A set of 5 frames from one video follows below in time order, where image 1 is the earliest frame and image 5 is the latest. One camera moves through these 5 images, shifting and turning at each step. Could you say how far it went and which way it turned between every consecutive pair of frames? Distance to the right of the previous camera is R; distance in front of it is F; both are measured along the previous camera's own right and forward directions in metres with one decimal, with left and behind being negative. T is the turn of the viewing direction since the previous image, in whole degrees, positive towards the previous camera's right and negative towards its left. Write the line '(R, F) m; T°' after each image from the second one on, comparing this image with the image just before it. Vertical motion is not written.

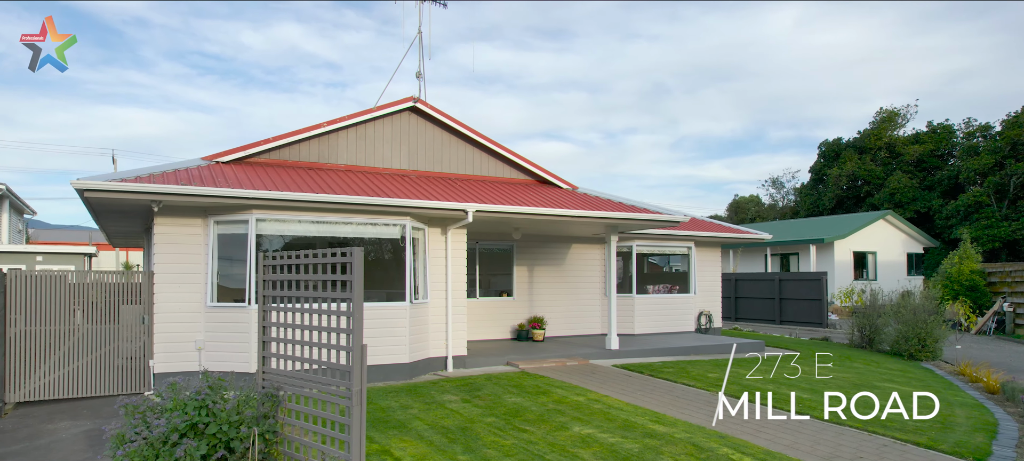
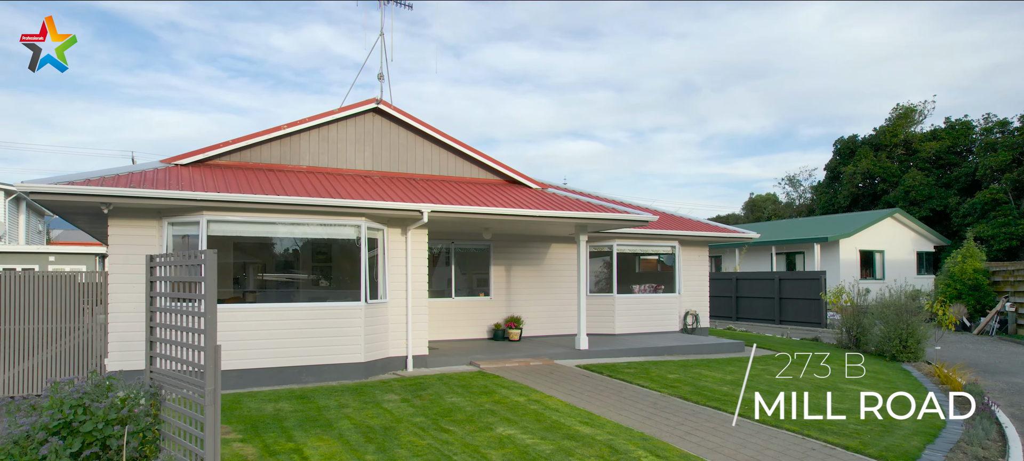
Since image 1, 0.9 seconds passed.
(+1.0, 0.0) m; -2°
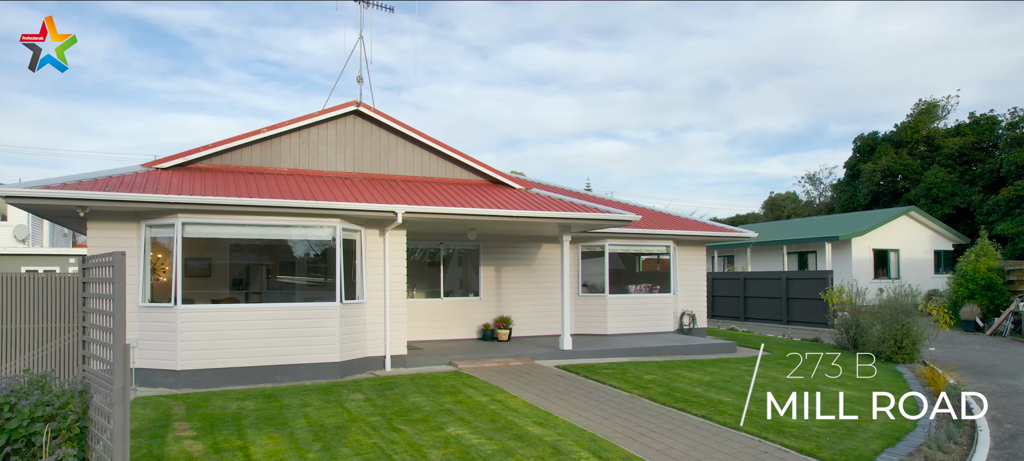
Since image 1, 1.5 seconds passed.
(+0.7, 0.0) m; -2°
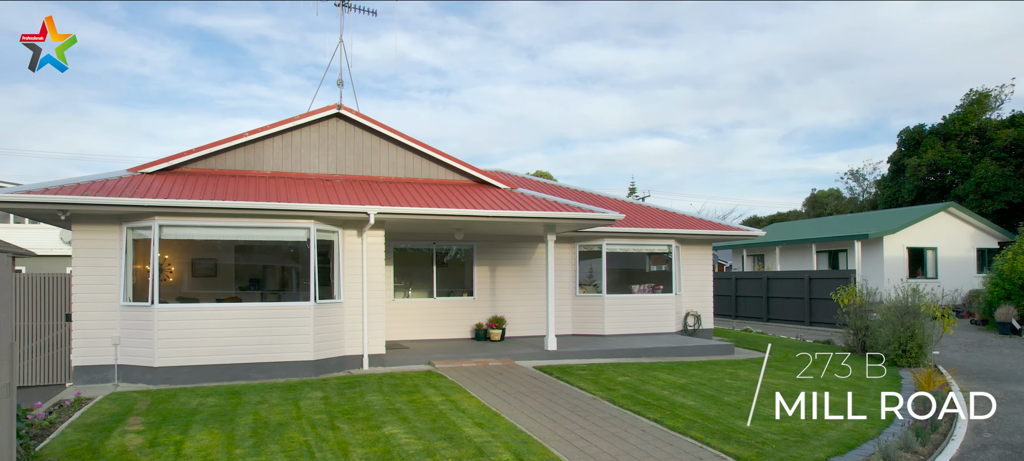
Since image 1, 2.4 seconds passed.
(+1.1, 0.0) m; -4°
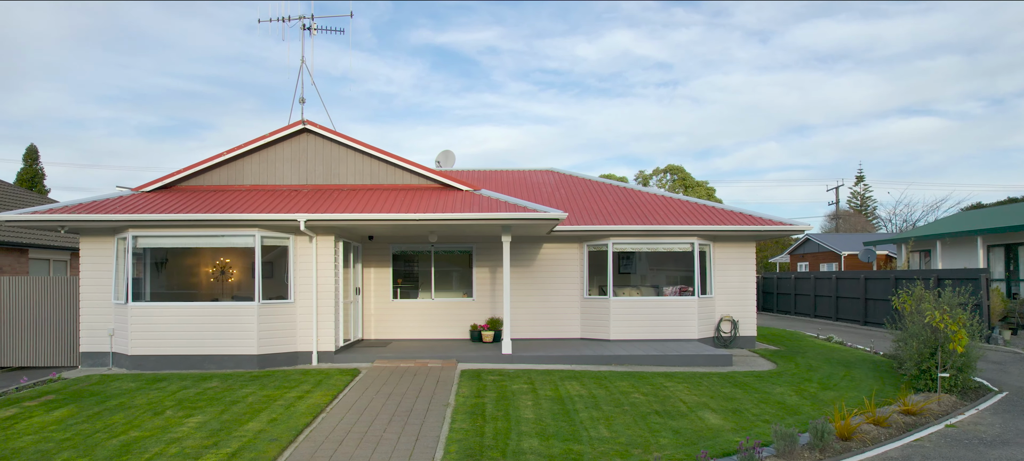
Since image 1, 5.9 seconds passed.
(+4.5, +0.9) m; -19°
